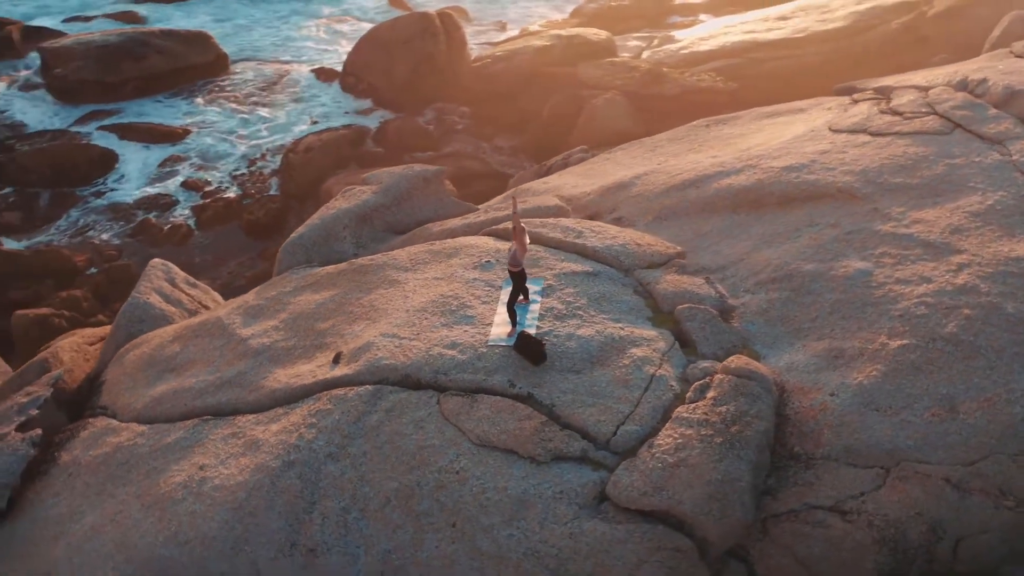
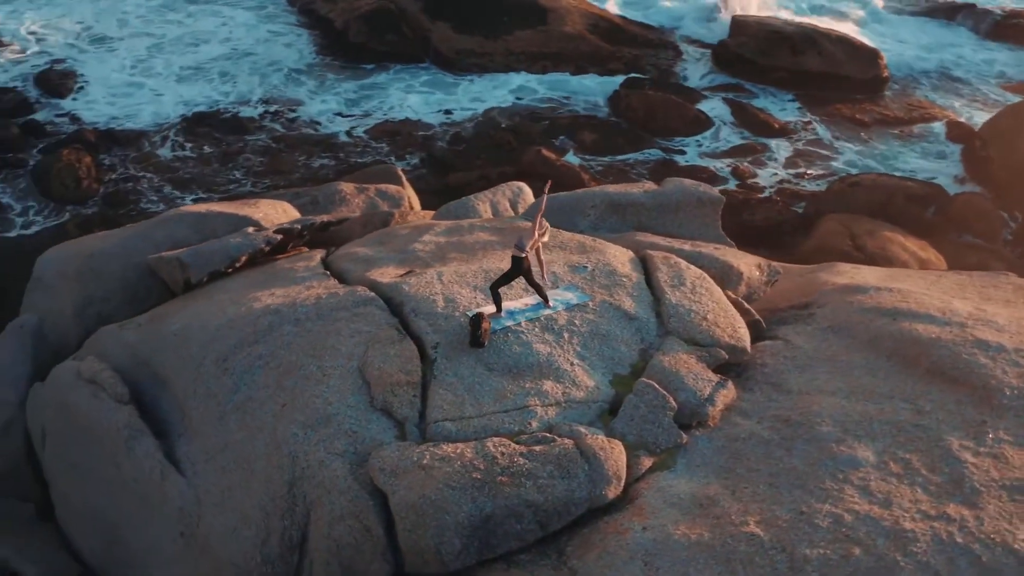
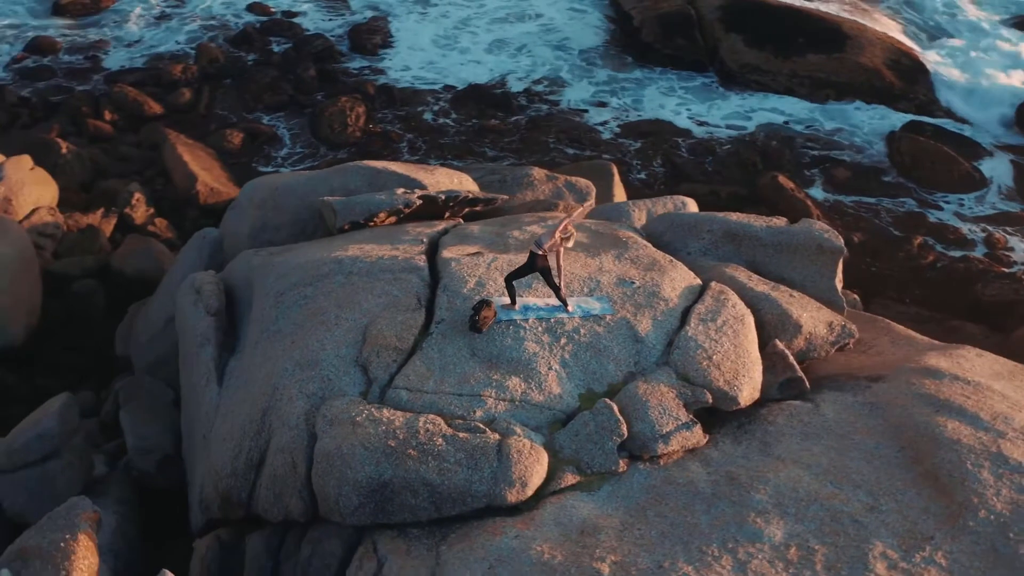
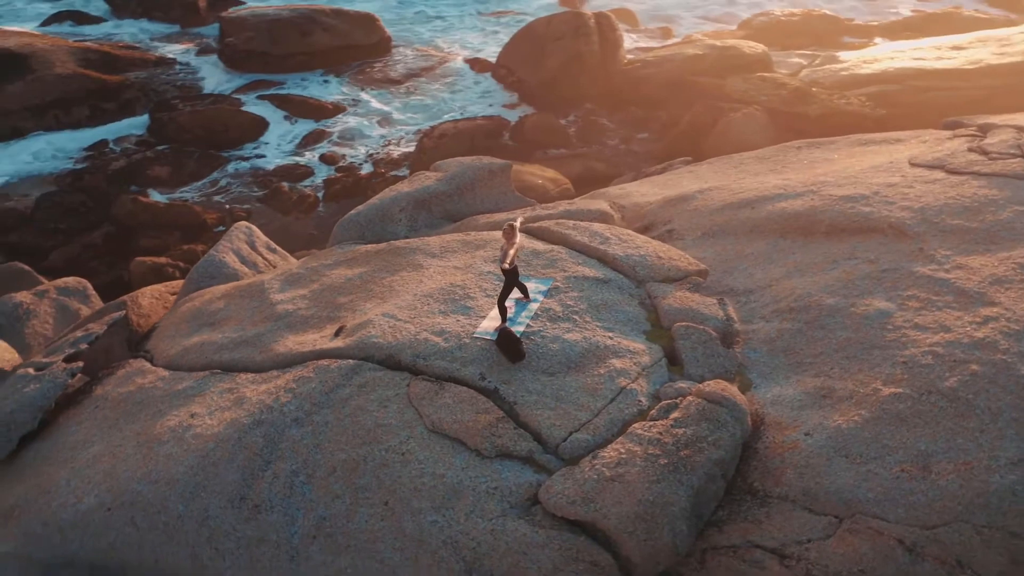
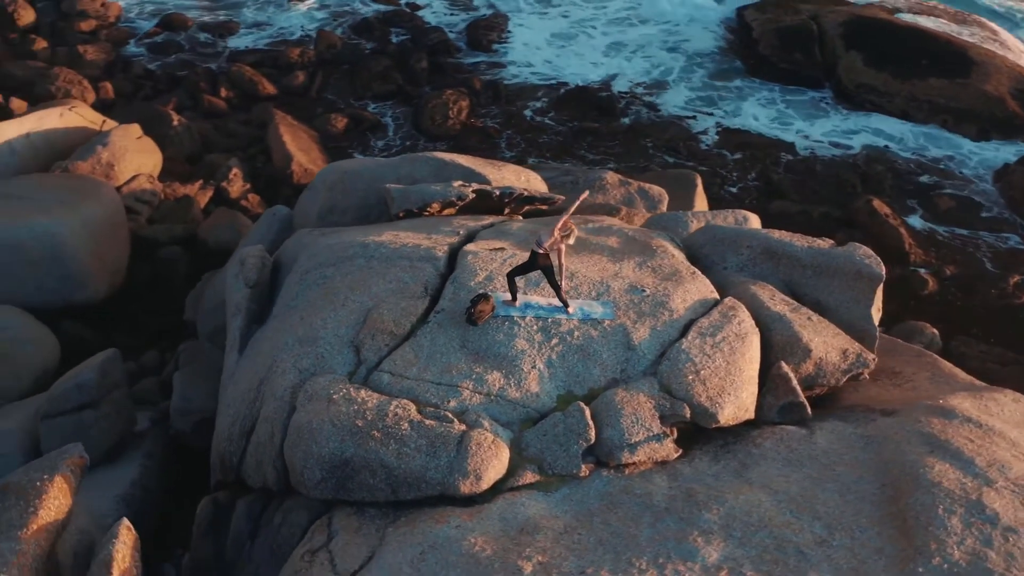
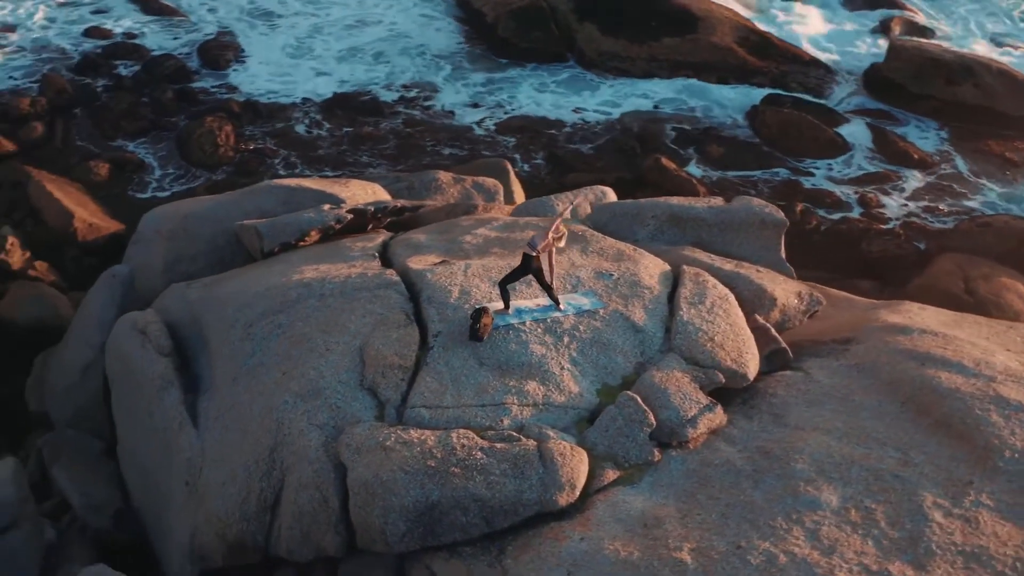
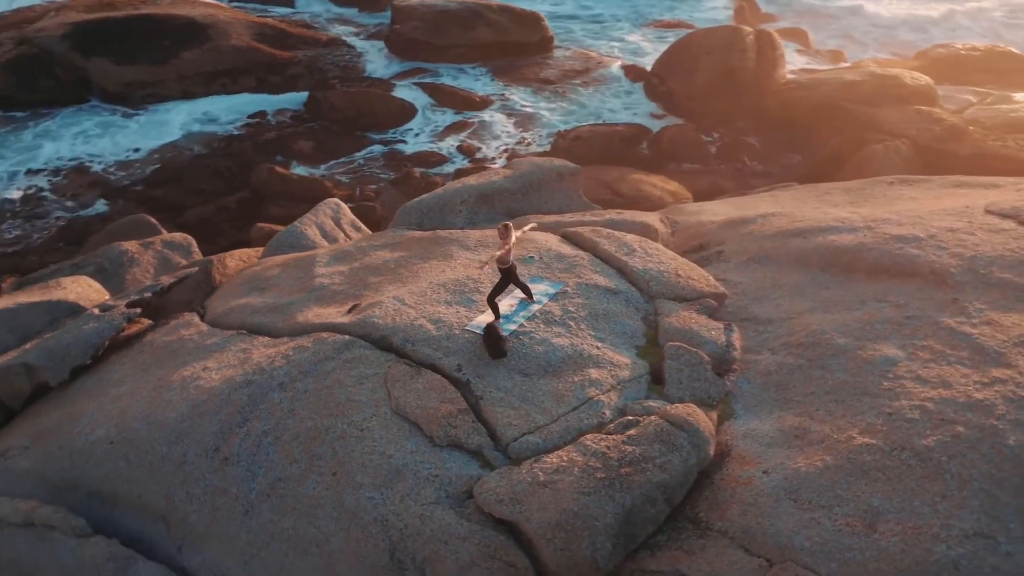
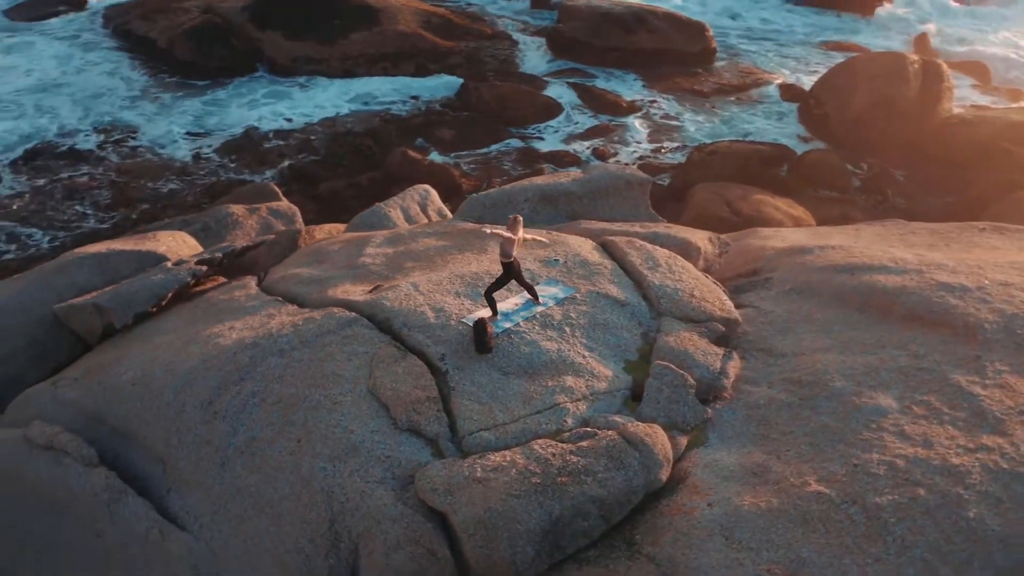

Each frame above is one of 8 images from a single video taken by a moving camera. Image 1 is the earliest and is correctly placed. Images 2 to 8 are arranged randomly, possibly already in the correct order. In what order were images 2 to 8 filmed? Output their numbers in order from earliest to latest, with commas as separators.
4, 7, 8, 2, 6, 3, 5
